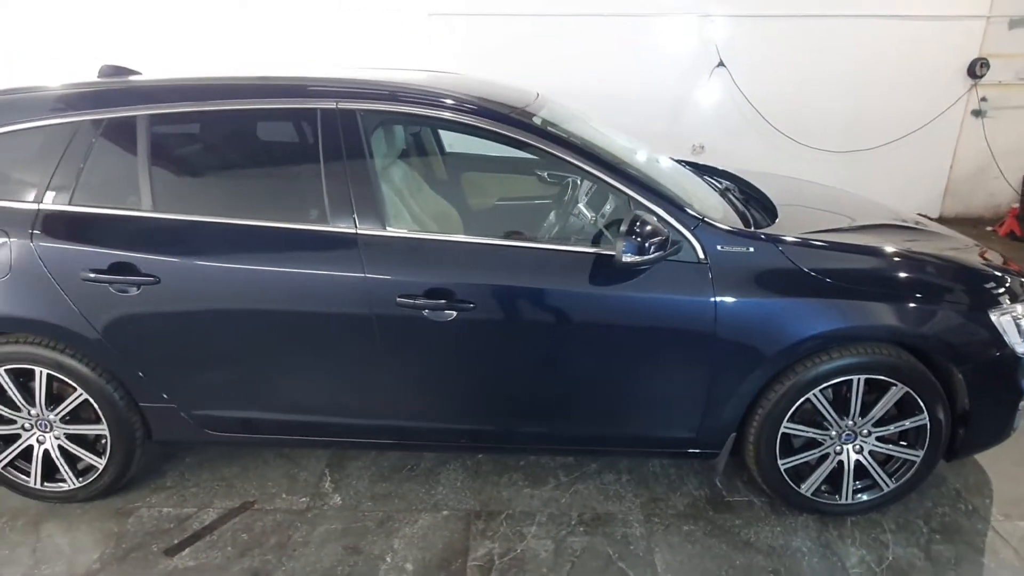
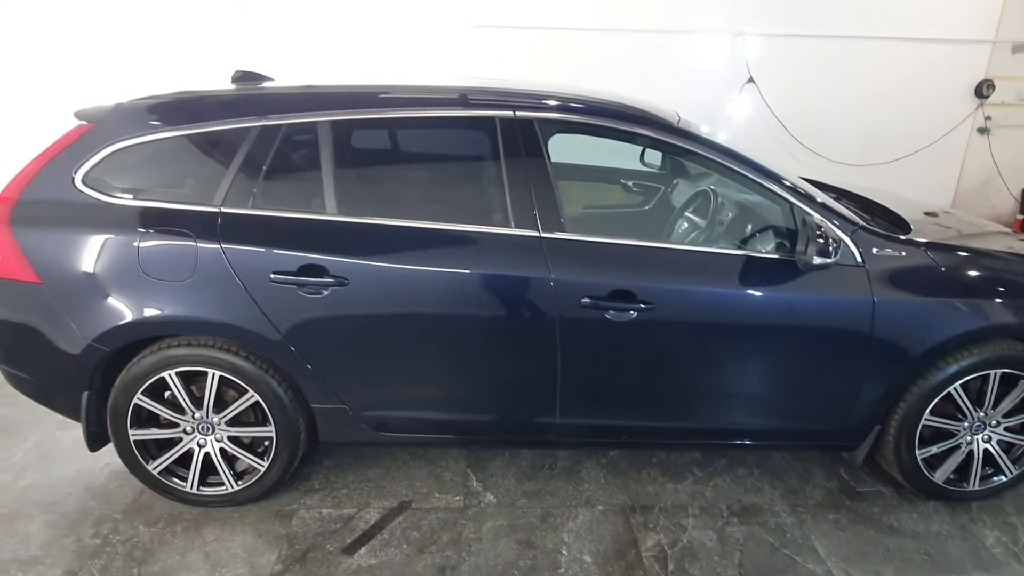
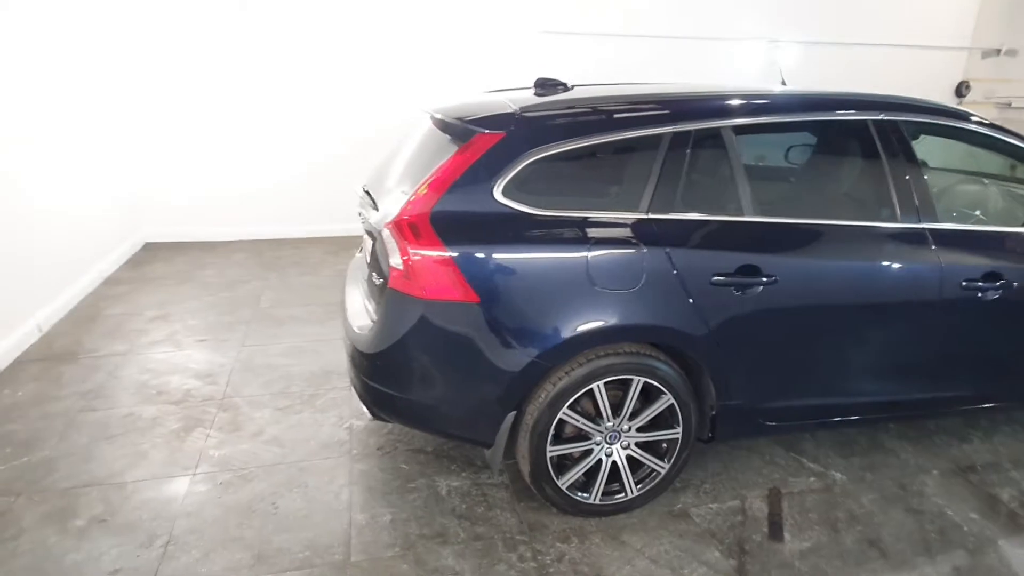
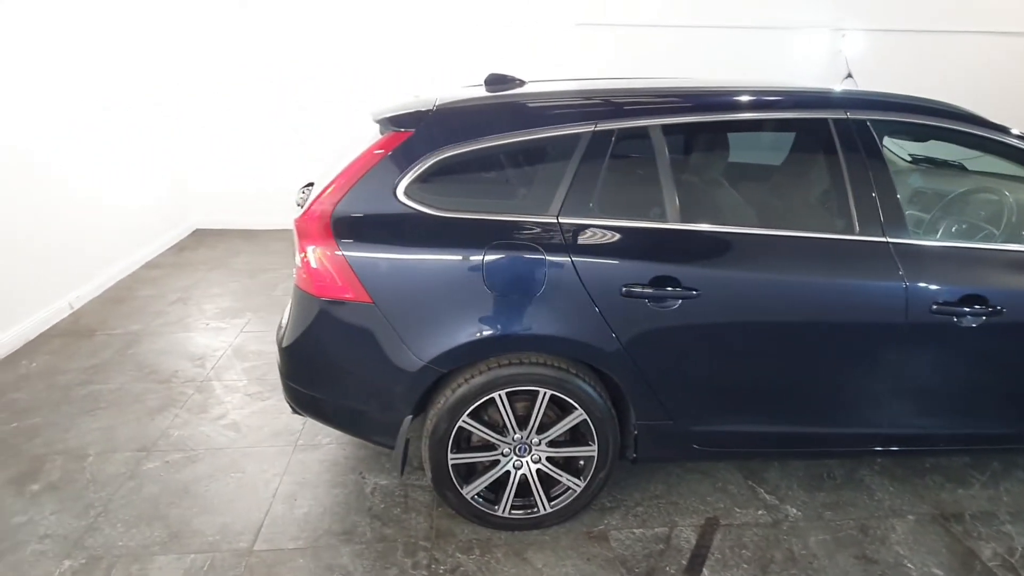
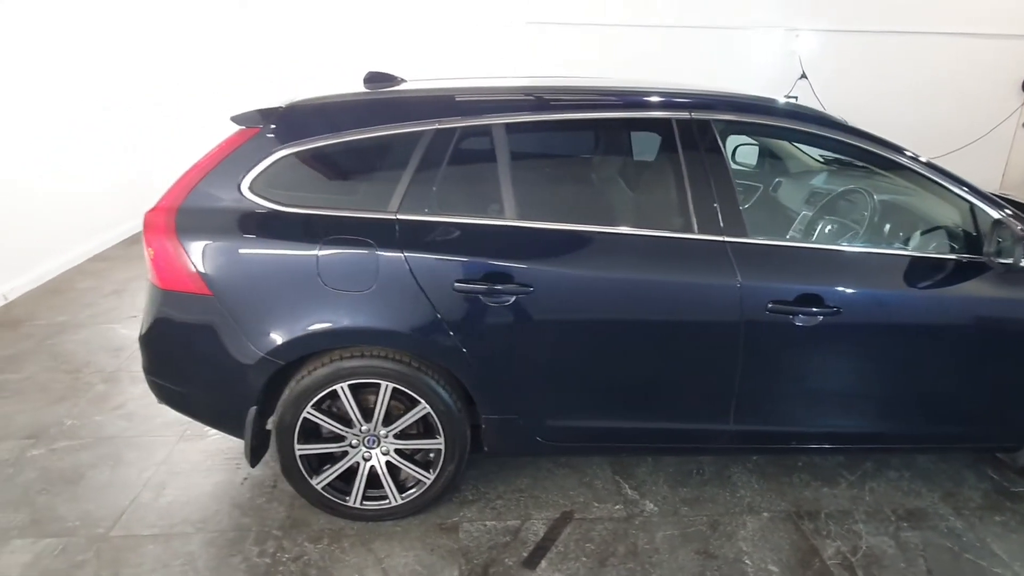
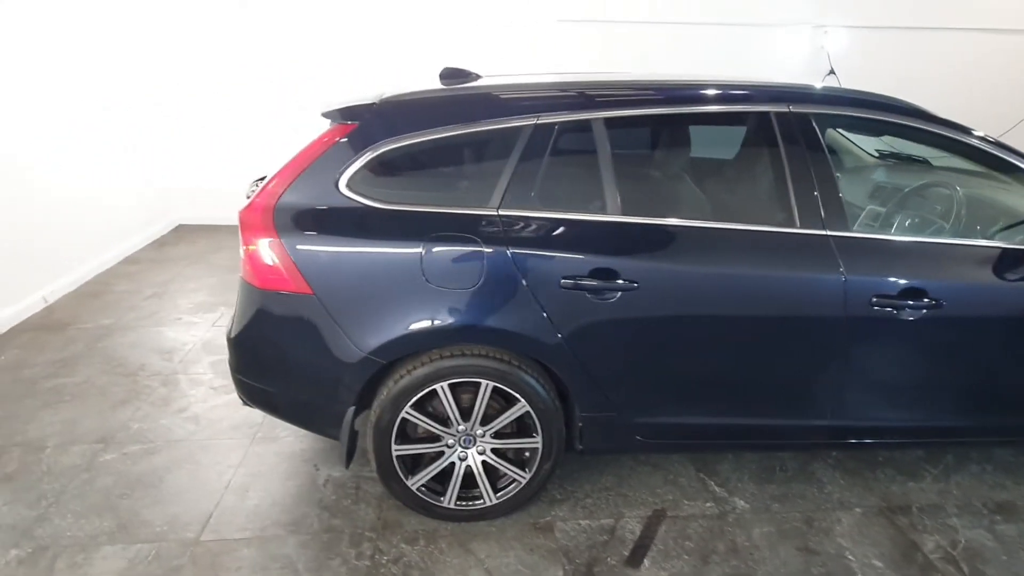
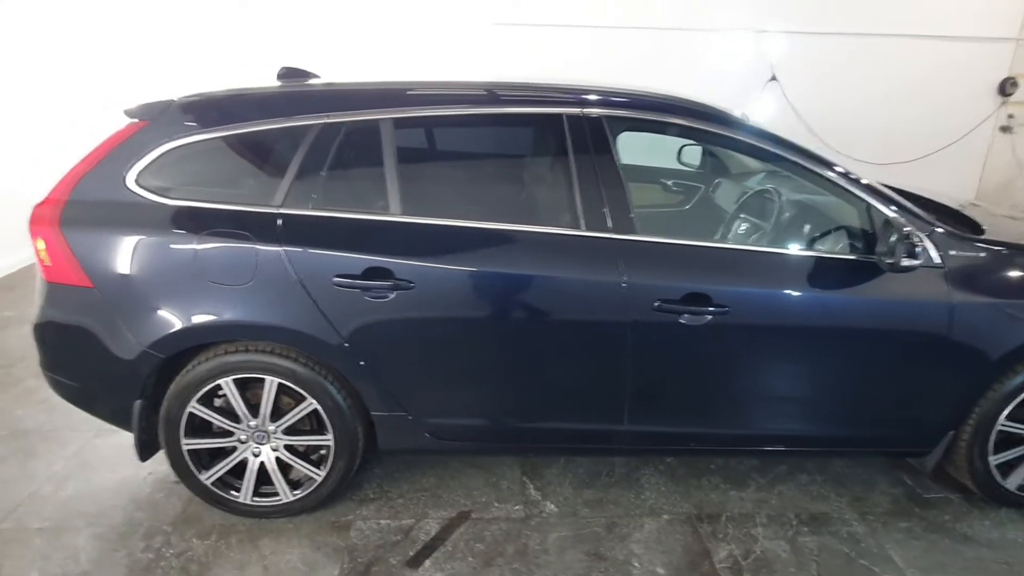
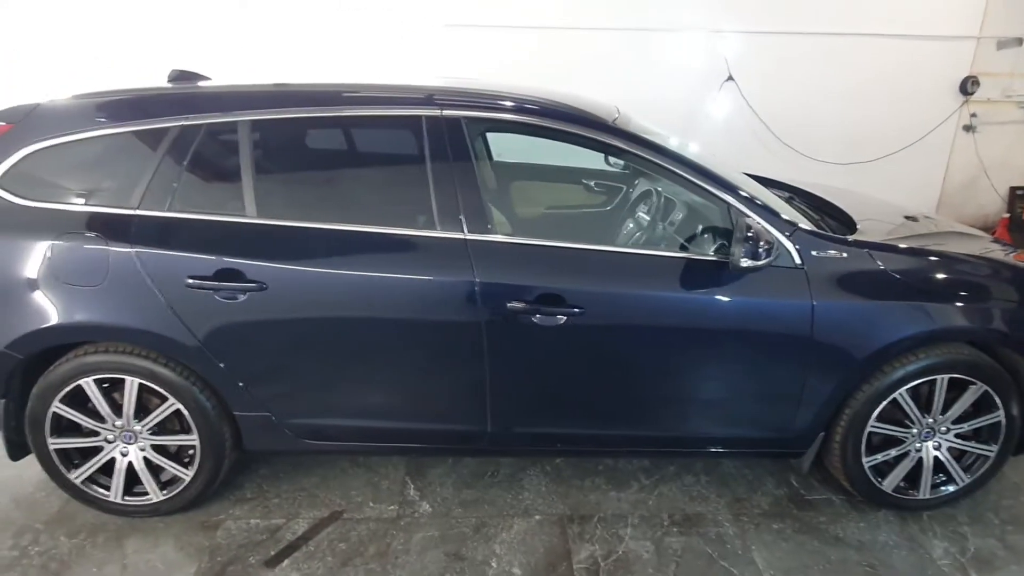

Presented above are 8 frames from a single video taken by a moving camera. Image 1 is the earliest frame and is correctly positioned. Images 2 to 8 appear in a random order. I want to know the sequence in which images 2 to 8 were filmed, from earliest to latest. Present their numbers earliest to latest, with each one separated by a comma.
8, 2, 7, 5, 6, 4, 3
